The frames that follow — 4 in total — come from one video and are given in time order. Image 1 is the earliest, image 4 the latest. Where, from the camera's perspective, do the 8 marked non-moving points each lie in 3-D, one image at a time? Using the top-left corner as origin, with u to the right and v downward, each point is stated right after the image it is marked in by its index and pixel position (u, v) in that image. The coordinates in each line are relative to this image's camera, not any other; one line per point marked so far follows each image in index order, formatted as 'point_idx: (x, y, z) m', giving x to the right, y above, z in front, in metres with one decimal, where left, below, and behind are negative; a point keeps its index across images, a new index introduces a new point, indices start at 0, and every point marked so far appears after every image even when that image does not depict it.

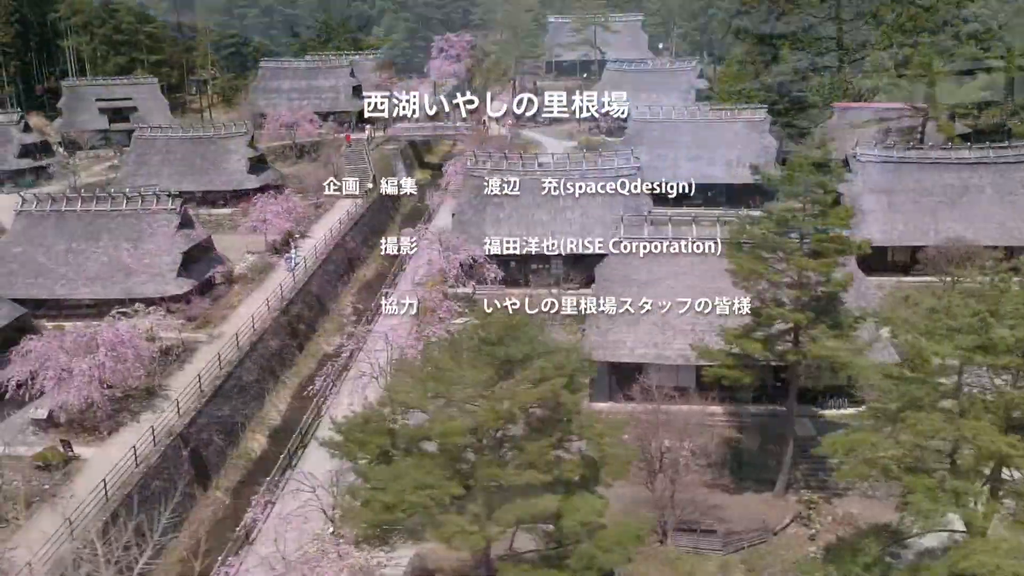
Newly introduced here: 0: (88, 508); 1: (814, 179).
0: (-9.0, -4.7, +19.4) m
1: (+5.6, +2.0, +16.7) m
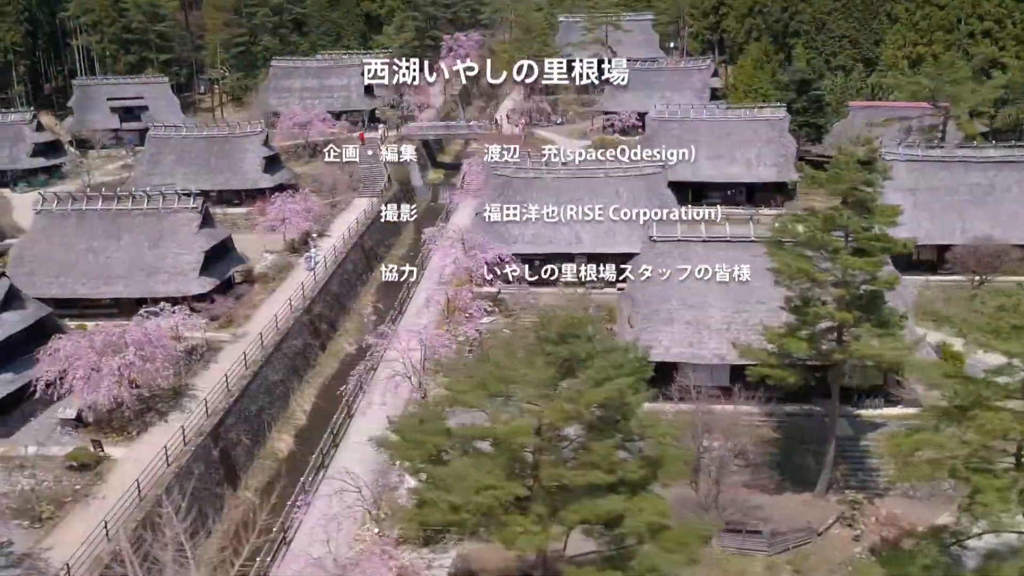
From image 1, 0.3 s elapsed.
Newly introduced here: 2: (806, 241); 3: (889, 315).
0: (-8.2, -4.6, +19.2) m
1: (+6.3, +2.0, +16.6) m
2: (+5.5, +0.9, +16.9) m
3: (+7.0, -0.5, +16.9) m
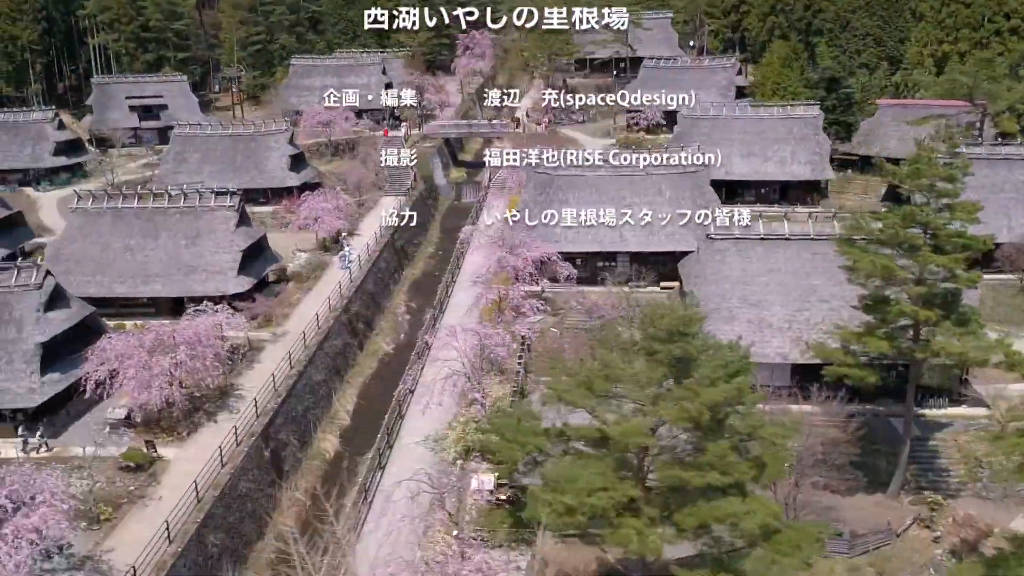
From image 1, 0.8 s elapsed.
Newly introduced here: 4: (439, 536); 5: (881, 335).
0: (-6.9, -4.6, +19.0) m
1: (+7.7, +2.0, +16.3) m
2: (+6.8, +0.9, +16.6) m
3: (+8.3, -0.5, +16.6) m
4: (-1.4, -4.7, +17.2) m
5: (+6.7, -0.9, +16.8) m
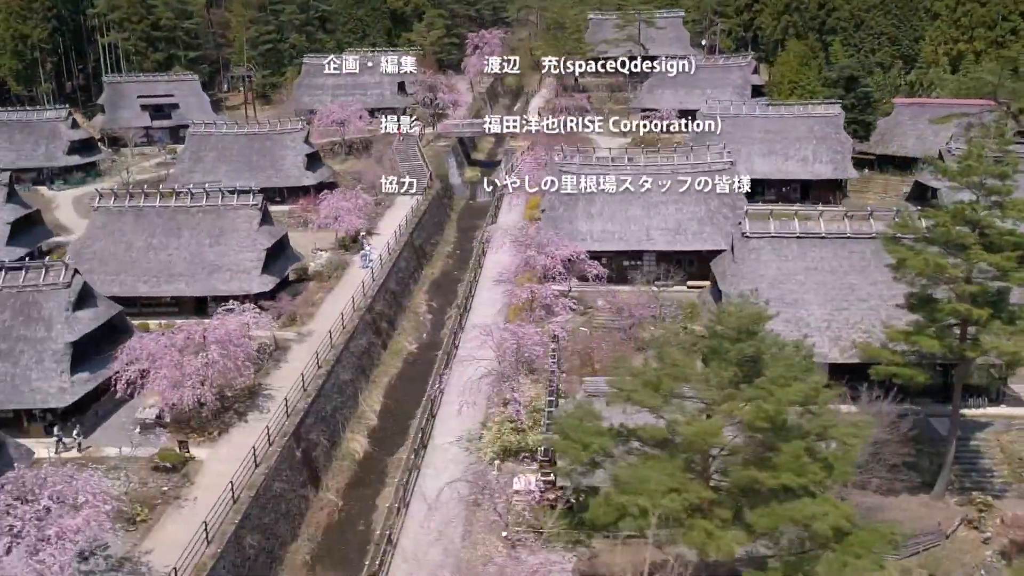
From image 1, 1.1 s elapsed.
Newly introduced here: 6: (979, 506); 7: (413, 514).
0: (-6.1, -4.6, +18.8) m
1: (+8.5, +2.1, +16.2) m
2: (+7.6, +0.9, +16.5) m
3: (+9.1, -0.4, +16.5) m
4: (-0.5, -4.7, +17.1) m
5: (+7.5, -0.8, +16.6) m
6: (+8.9, -4.2, +17.7) m
7: (-2.0, -4.6, +18.4) m
